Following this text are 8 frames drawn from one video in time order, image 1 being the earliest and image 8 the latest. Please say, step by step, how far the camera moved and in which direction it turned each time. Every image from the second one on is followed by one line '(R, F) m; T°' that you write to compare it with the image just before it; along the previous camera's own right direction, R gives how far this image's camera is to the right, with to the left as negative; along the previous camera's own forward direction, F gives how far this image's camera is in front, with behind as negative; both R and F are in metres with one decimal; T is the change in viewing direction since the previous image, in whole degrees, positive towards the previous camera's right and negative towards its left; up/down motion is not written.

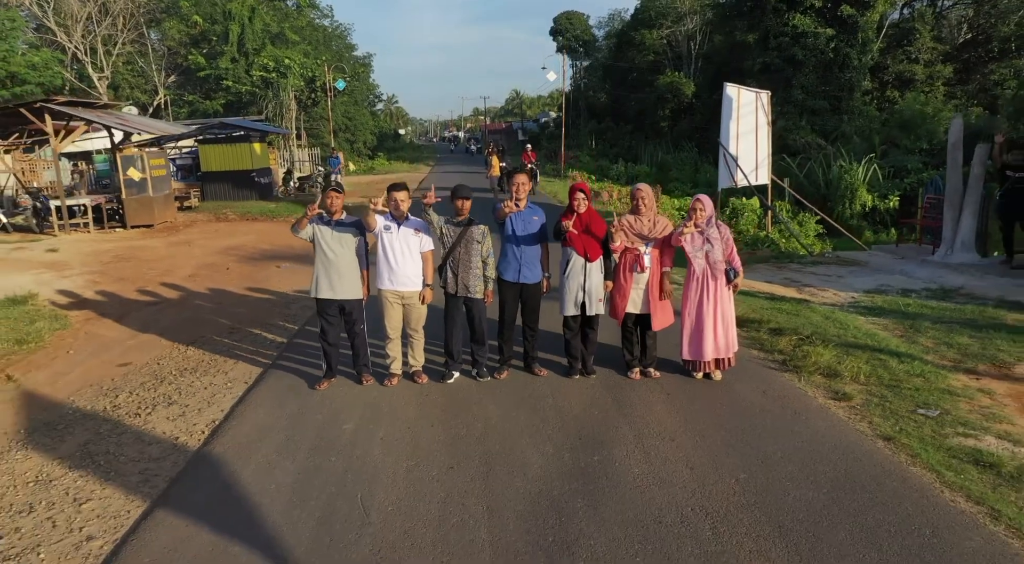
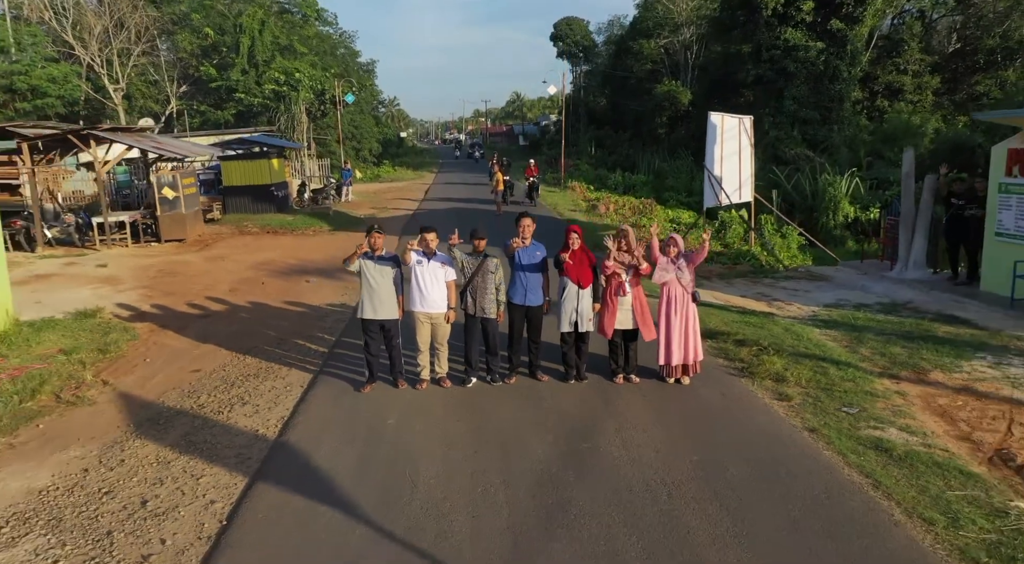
(0.0, -0.9) m; 0°
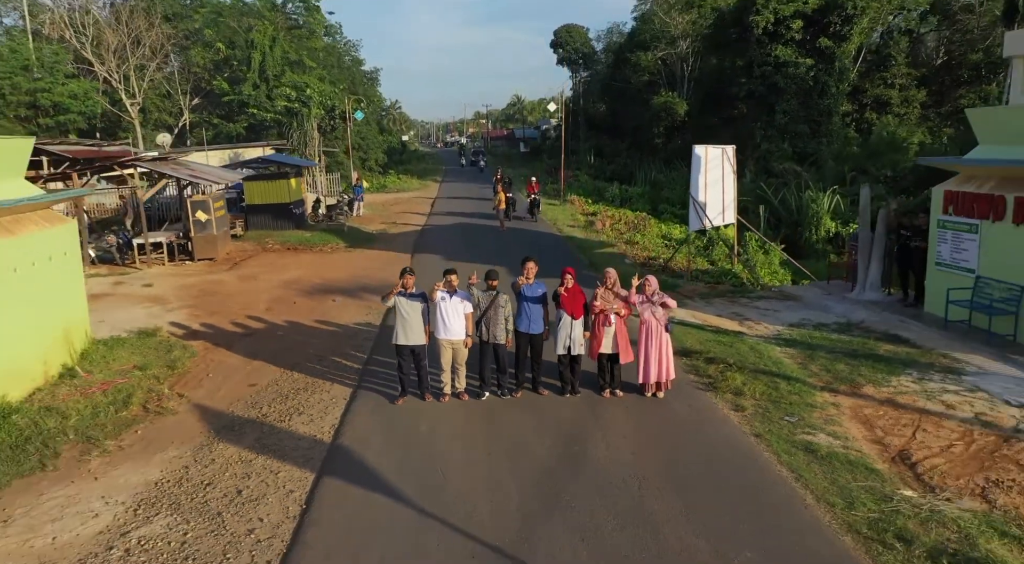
(0.0, -1.0) m; 0°
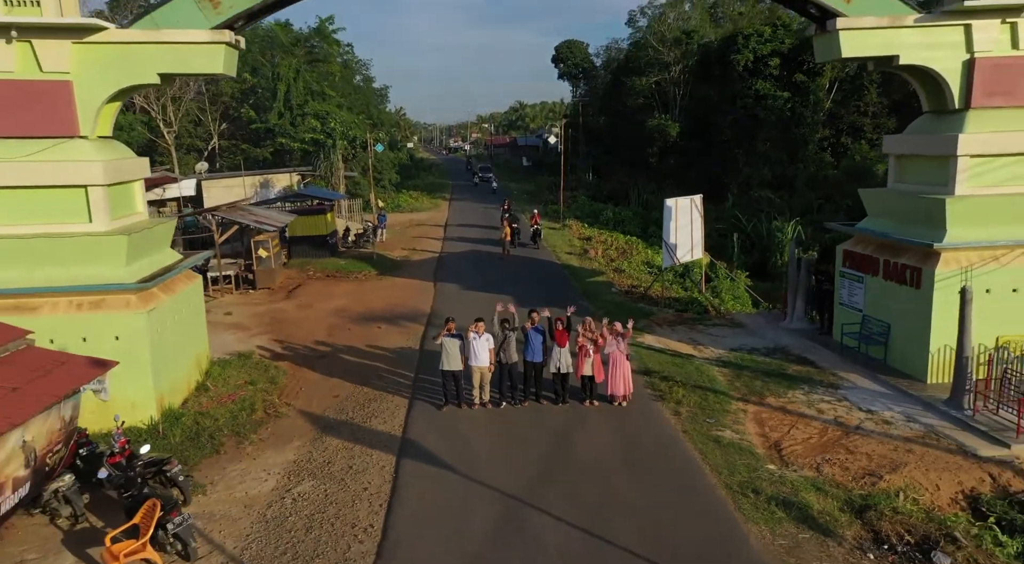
(-0.1, -2.5) m; 0°
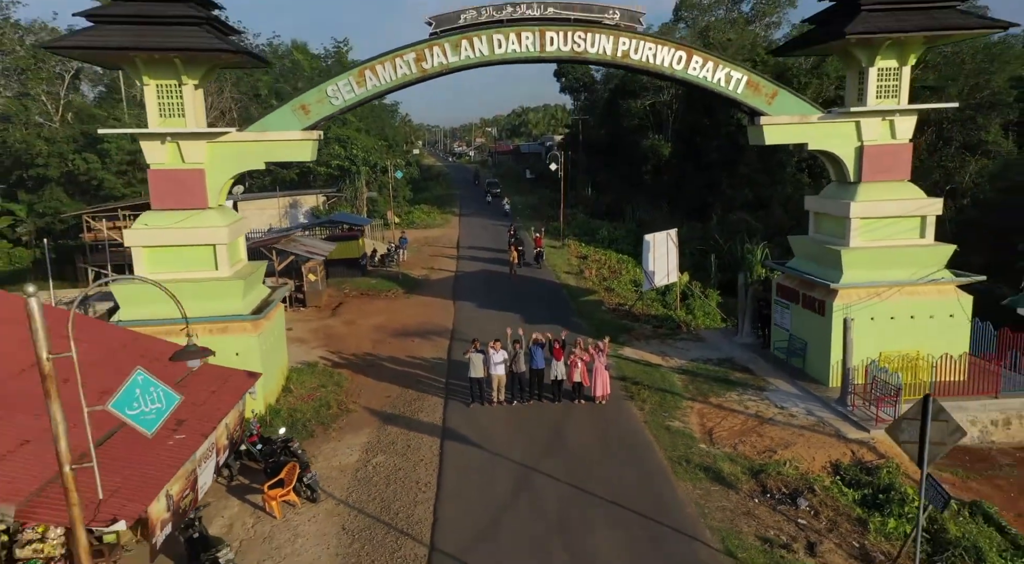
(-0.1, -2.9) m; 0°
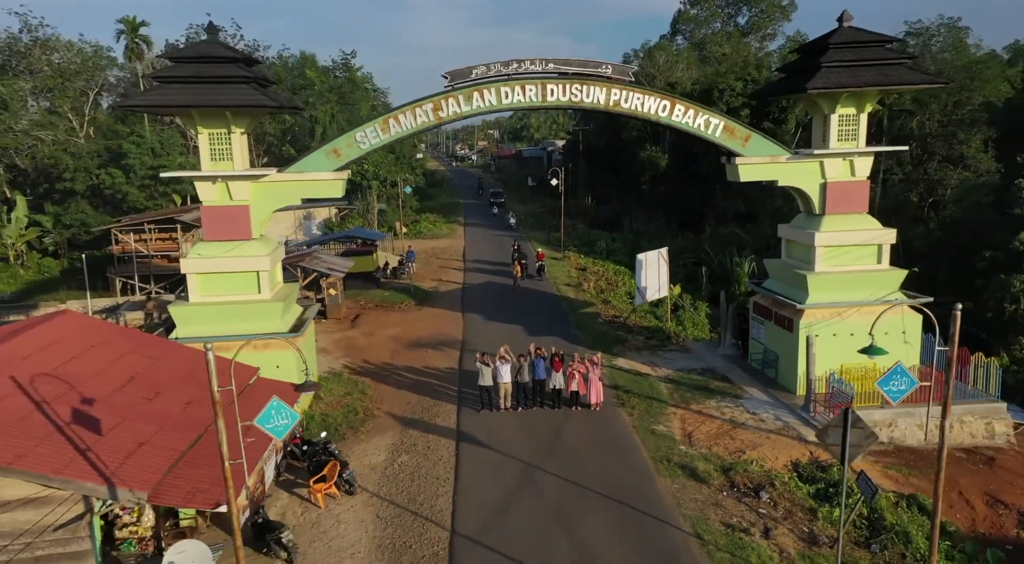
(-0.1, -1.5) m; 0°
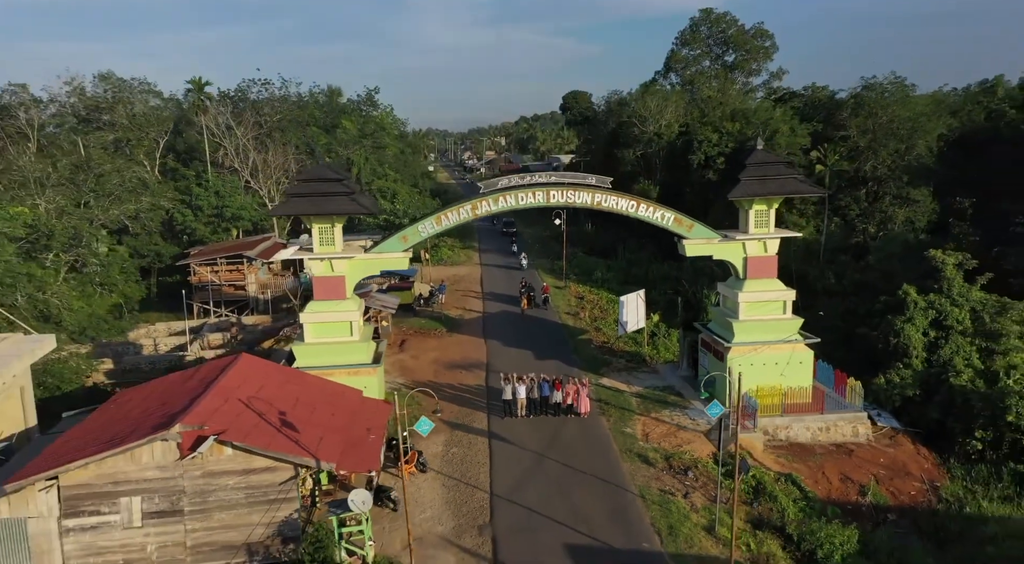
(-0.2, -5.4) m; 0°
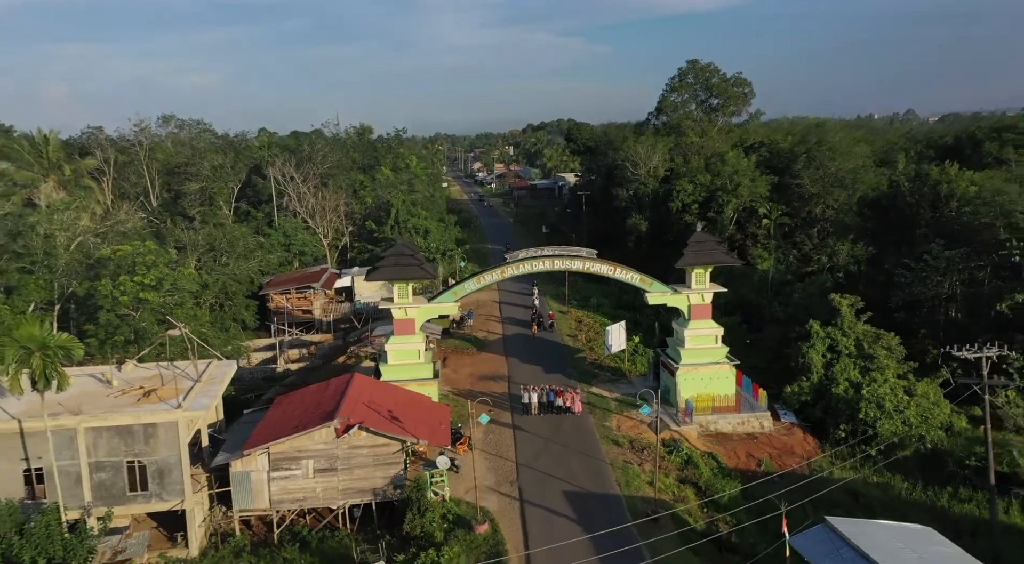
(-0.4, -8.2) m; 0°
